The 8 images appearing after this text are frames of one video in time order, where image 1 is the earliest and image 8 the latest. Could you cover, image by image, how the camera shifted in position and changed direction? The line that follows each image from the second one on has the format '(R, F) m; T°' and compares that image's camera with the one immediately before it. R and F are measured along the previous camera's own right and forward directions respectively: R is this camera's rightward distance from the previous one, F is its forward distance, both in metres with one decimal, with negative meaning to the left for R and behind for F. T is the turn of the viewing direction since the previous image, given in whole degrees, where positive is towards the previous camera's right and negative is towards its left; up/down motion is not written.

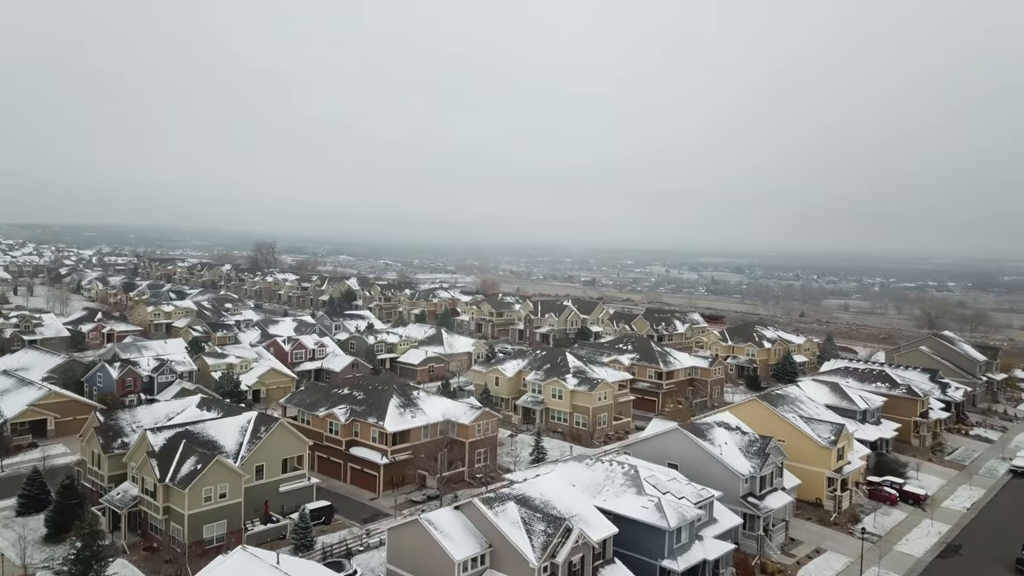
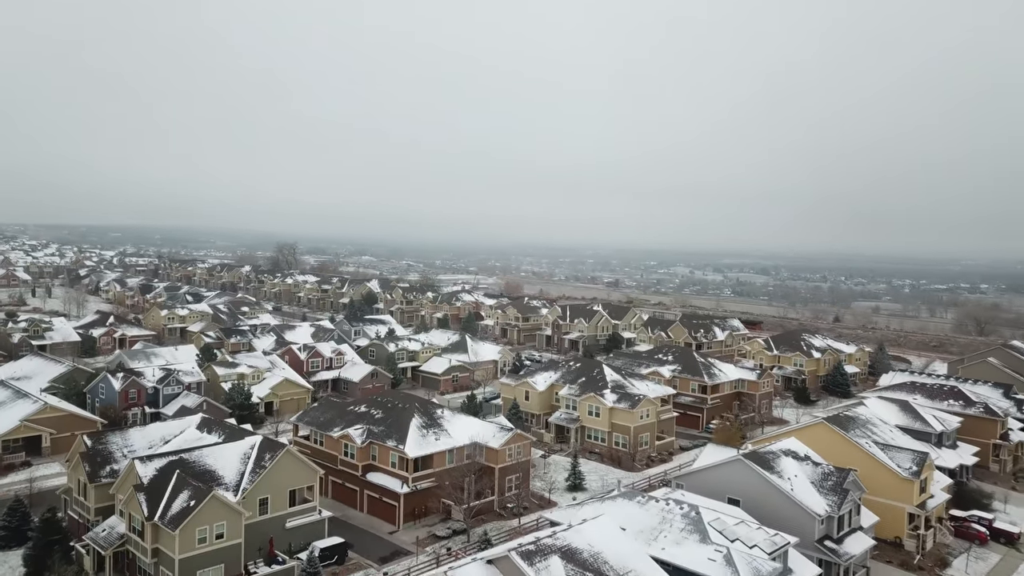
(-0.4, +2.6) m; -2°
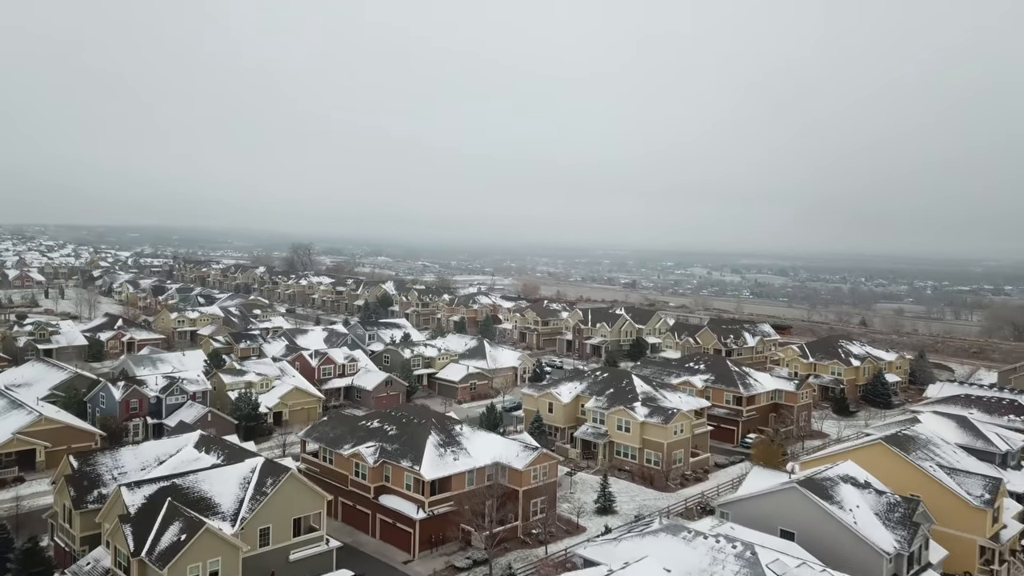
(-0.3, +1.8) m; -1°
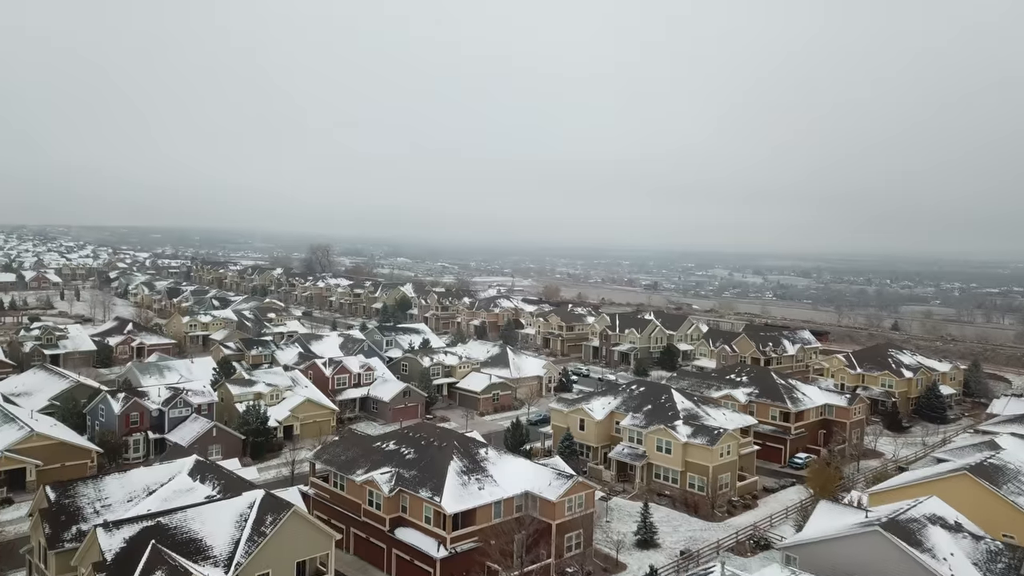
(-0.3, +2.2) m; -1°
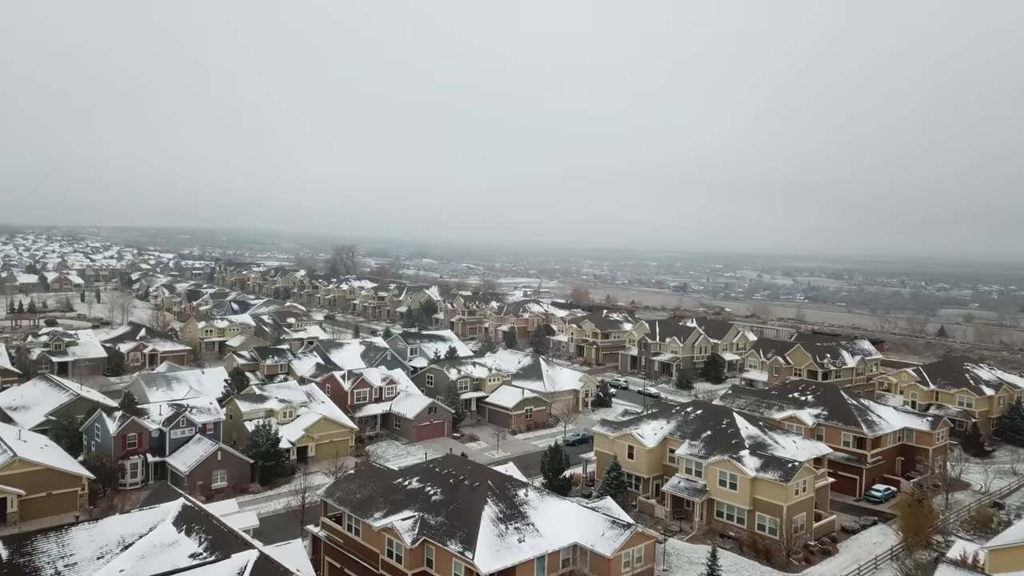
(-0.4, +2.9) m; -2°
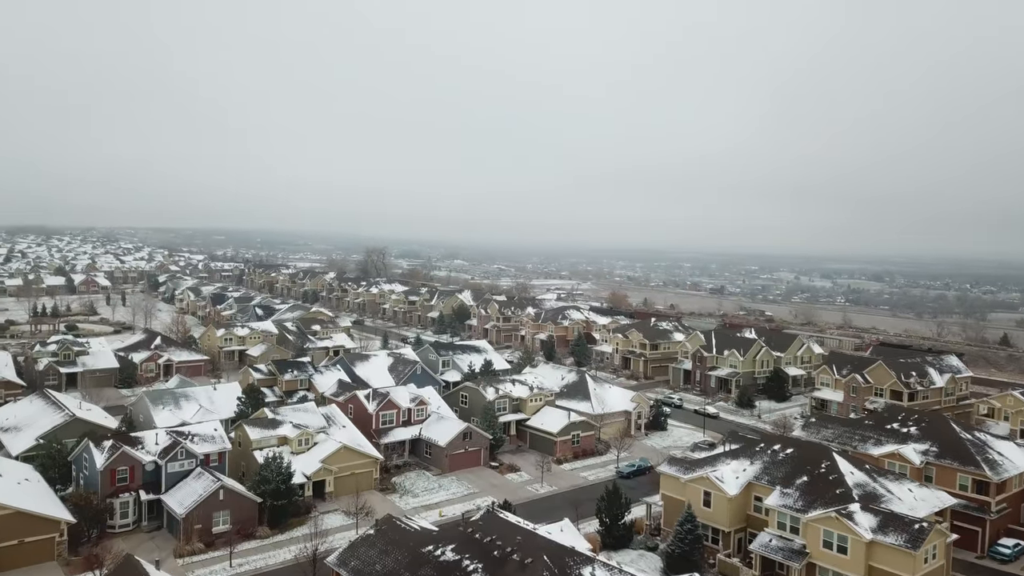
(-0.5, +3.6) m; -2°
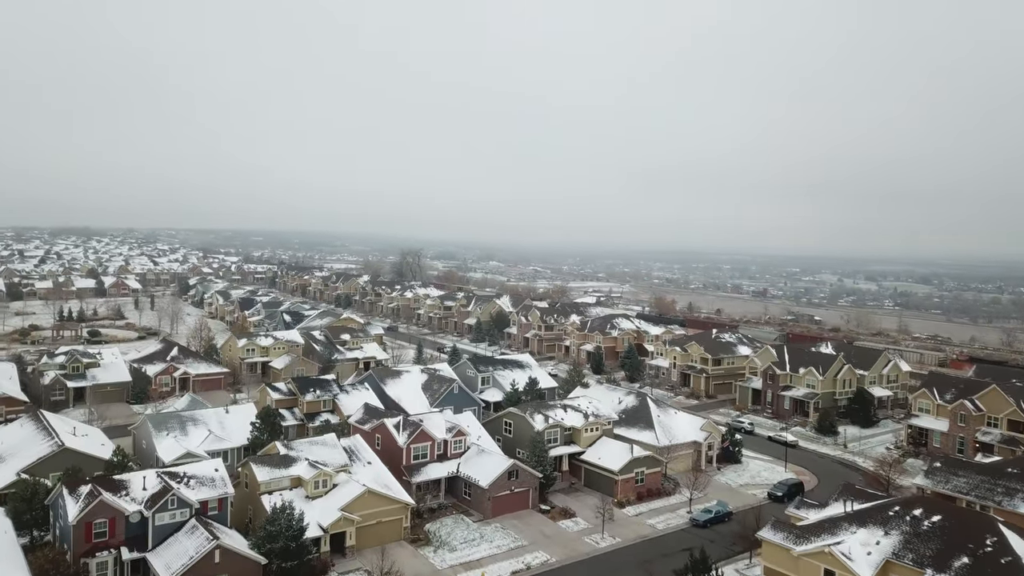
(-0.5, +4.0) m; -2°
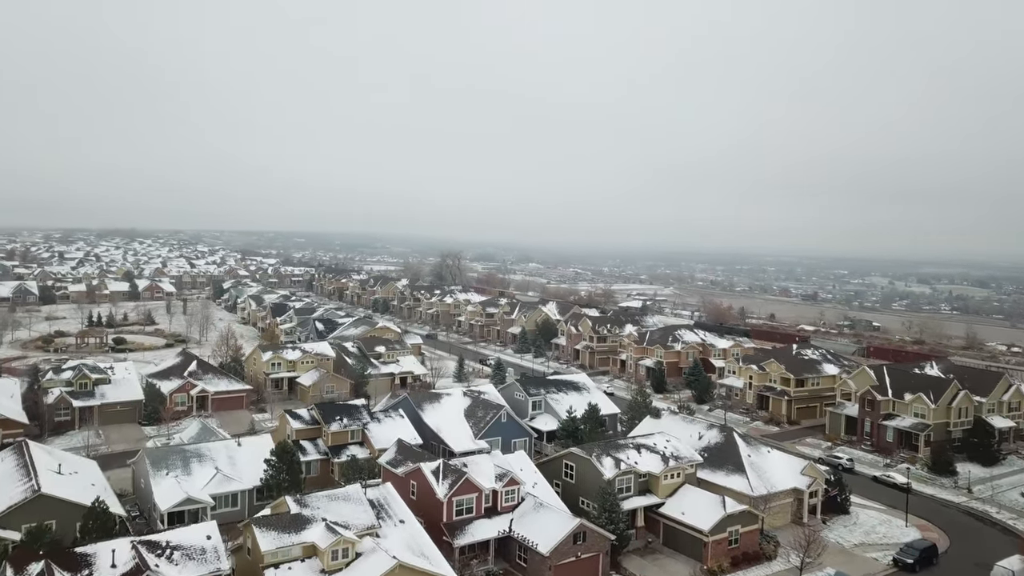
(-0.6, +4.3) m; -3°
